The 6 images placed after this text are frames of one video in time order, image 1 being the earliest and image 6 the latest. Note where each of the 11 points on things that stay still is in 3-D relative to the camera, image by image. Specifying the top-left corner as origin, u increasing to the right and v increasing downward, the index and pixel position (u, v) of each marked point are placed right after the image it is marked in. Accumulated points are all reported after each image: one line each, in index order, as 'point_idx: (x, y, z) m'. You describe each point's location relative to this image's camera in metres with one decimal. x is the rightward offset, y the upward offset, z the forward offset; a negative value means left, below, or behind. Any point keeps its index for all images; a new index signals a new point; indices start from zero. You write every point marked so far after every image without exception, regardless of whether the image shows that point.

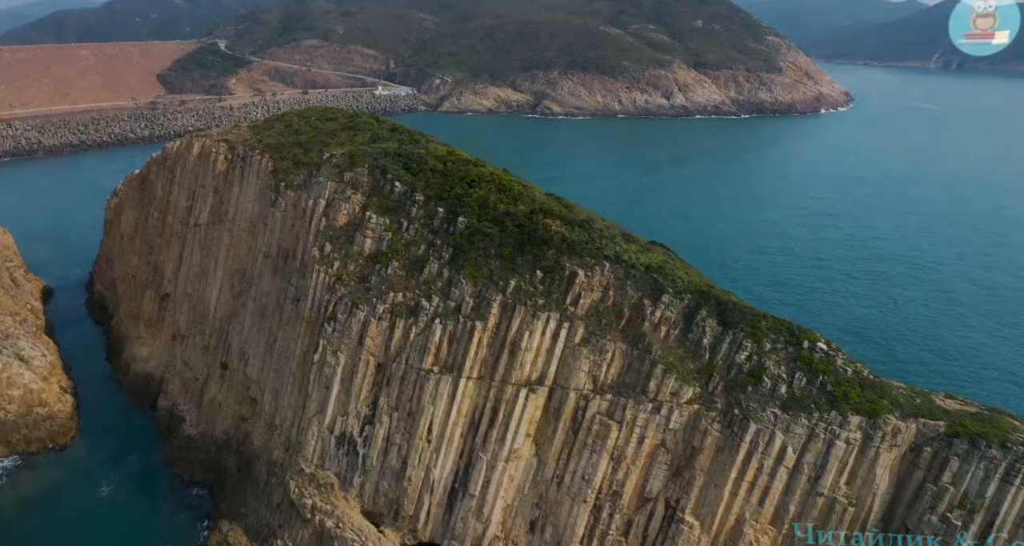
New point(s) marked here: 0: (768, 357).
0: (+7.7, -2.6, +19.5) m
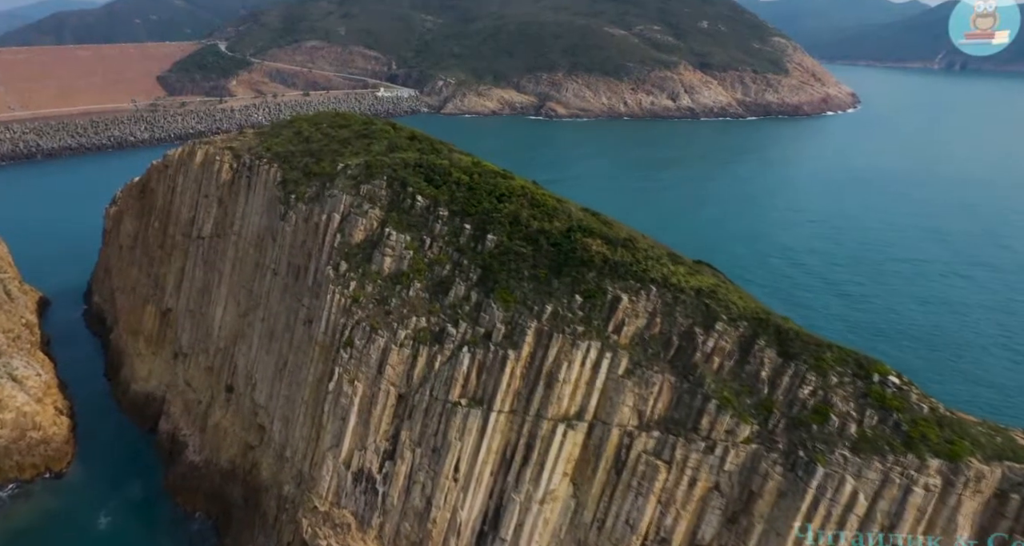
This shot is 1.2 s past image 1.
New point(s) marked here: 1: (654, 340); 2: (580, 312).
0: (+8.8, -3.3, +17.7) m
1: (+4.2, -2.0, +18.9) m
2: (+2.1, -1.2, +19.4) m
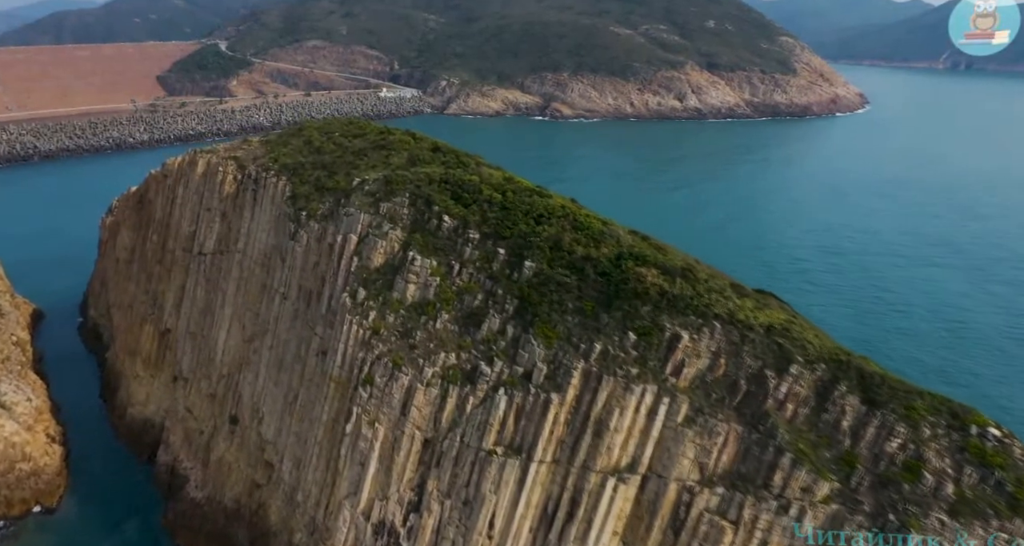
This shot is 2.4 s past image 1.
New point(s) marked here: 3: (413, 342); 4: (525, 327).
0: (+9.9, -4.1, +15.4) m
1: (+5.3, -2.9, +16.7) m
2: (+3.2, -2.1, +17.1) m
3: (-2.9, -2.1, +19.2) m
4: (+0.4, -1.6, +18.3) m
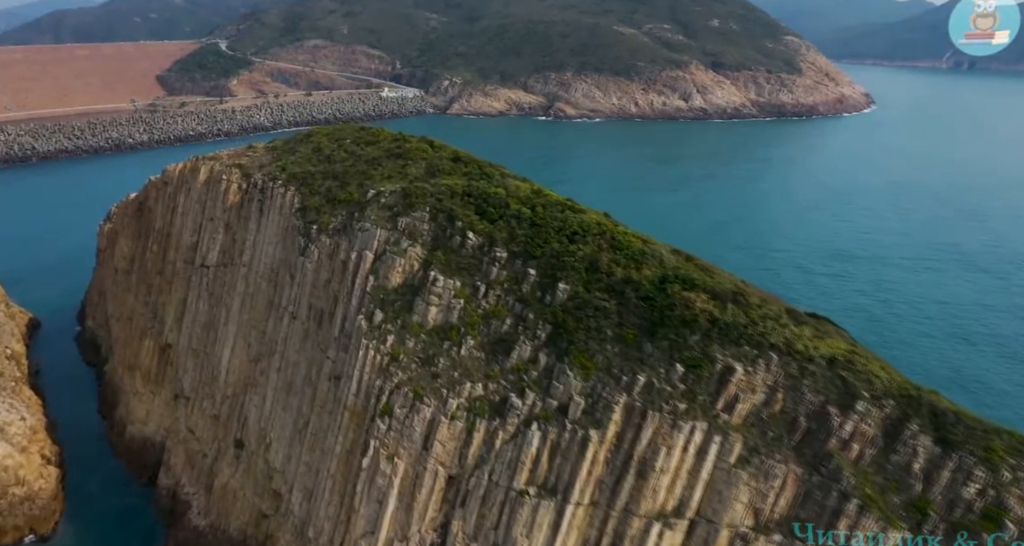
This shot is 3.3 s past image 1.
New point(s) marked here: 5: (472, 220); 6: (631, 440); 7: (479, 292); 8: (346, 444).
0: (+10.8, -4.8, +14.0) m
1: (+6.2, -3.5, +15.2) m
2: (+4.1, -2.7, +15.6) m
3: (-2.1, -2.7, +17.7) m
4: (+1.2, -2.2, +16.8) m
5: (-1.3, +1.7, +20.0) m
6: (+2.8, -4.0, +15.5) m
7: (-0.9, -0.5, +18.4) m
8: (-4.9, -5.1, +19.2) m
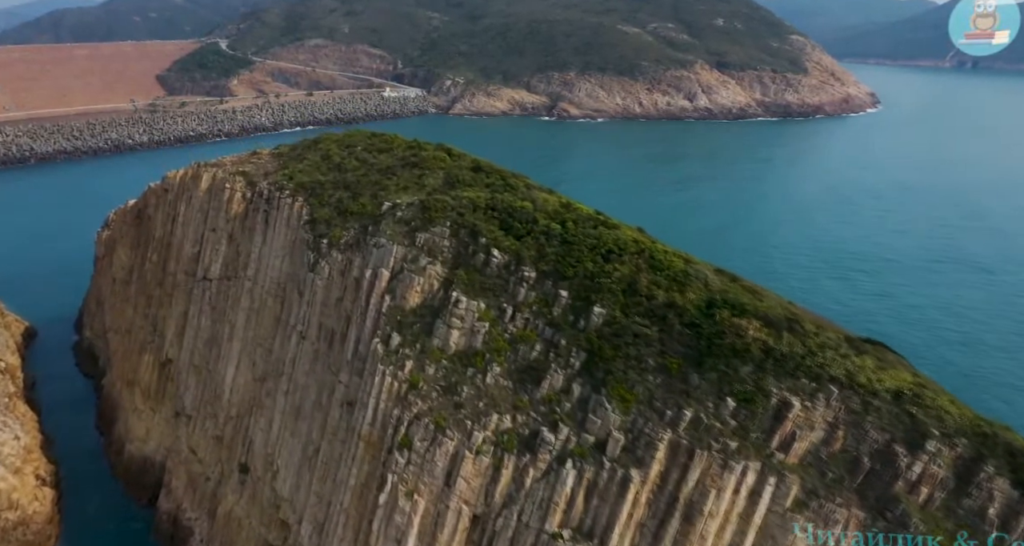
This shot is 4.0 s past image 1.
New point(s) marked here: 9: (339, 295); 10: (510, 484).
0: (+11.5, -5.3, +12.6) m
1: (+6.9, -4.0, +13.9) m
2: (+4.8, -3.2, +14.3) m
3: (-1.4, -3.2, +16.4) m
4: (+2.0, -2.7, +15.4) m
5: (-0.5, +1.1, +18.6) m
6: (+3.6, -4.5, +14.2) m
7: (-0.2, -1.1, +17.1) m
8: (-4.2, -5.6, +17.8) m
9: (-5.3, -0.7, +19.7) m
10: (-0.1, -5.0, +15.5) m
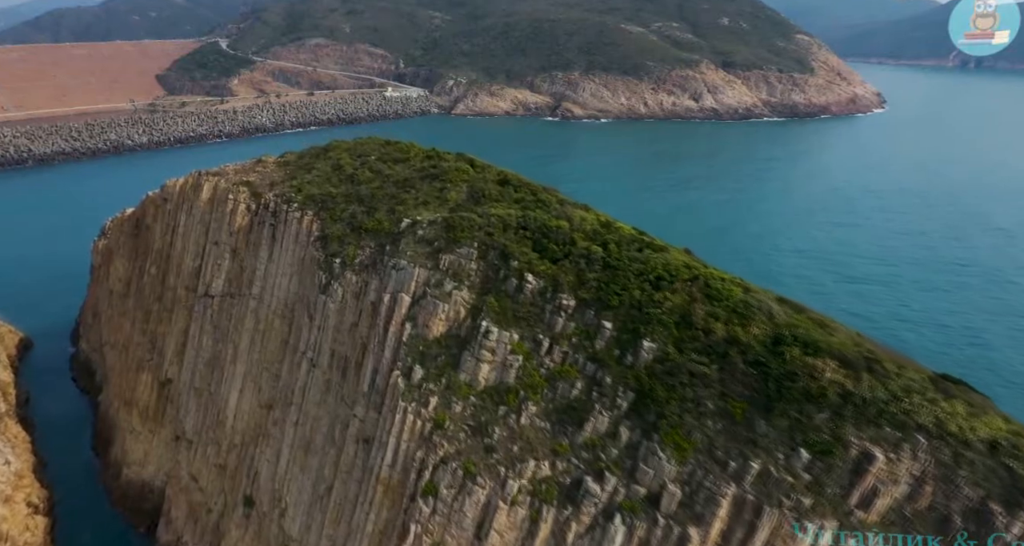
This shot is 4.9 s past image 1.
0: (+12.4, -5.9, +11.0) m
1: (+7.7, -4.7, +12.3) m
2: (+5.6, -3.9, +12.7) m
3: (-0.5, -3.9, +14.7) m
4: (+2.8, -3.3, +13.8) m
5: (+0.3, +0.5, +17.0) m
6: (+4.4, -5.2, +12.5) m
7: (+0.6, -1.7, +15.4) m
8: (-3.3, -6.2, +16.2) m
9: (-4.4, -1.3, +18.1) m
10: (+0.8, -5.7, +13.8) m
